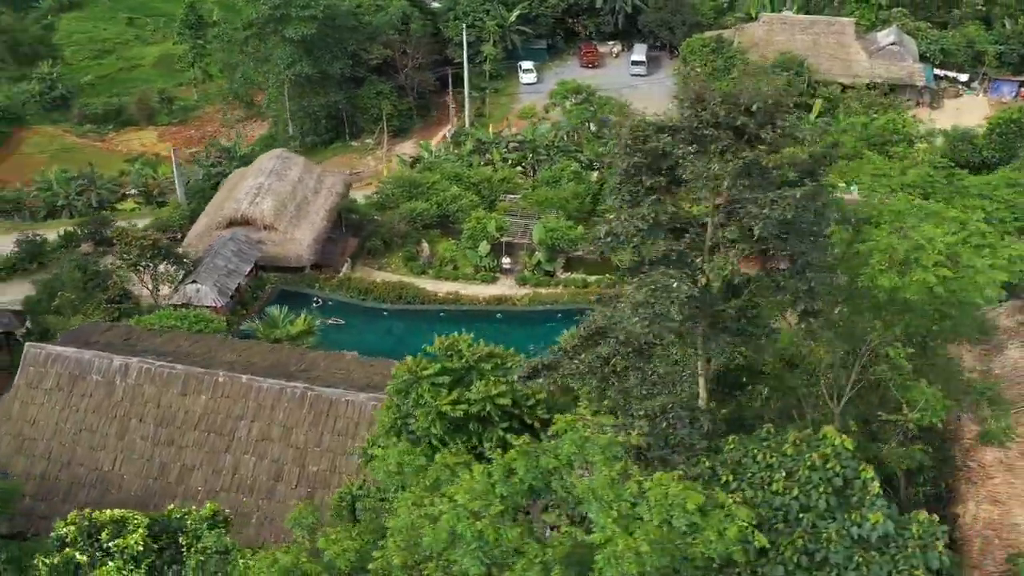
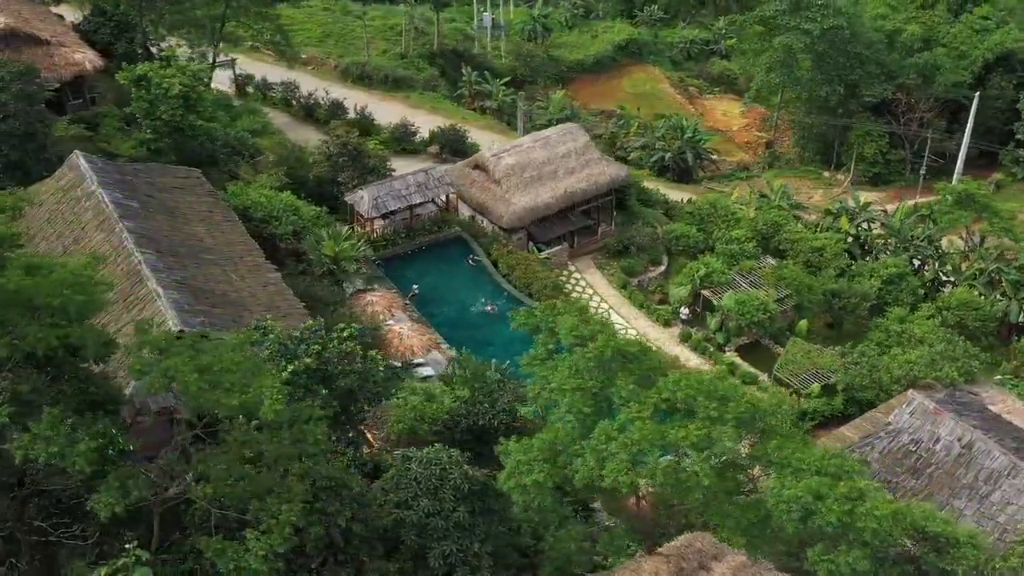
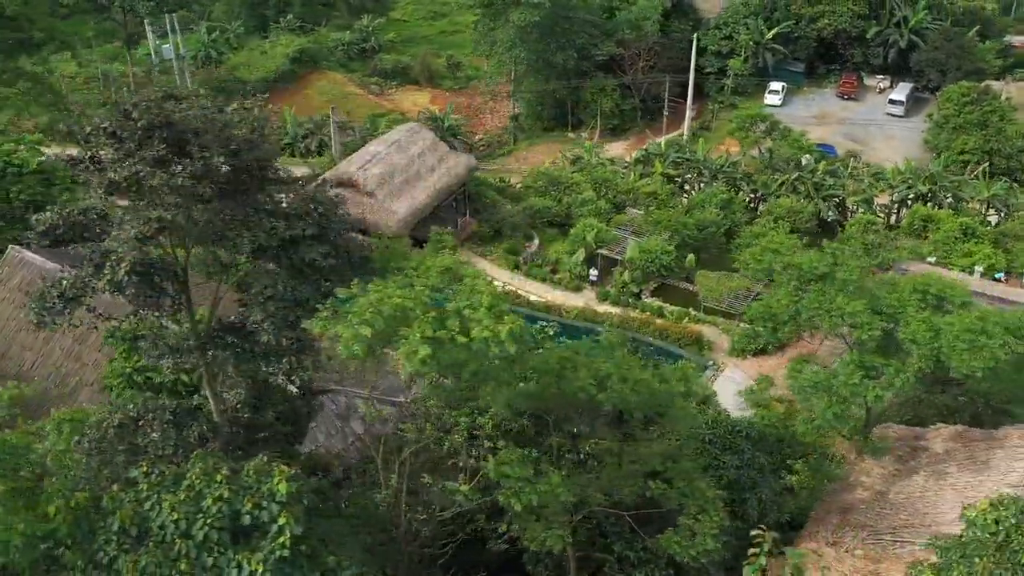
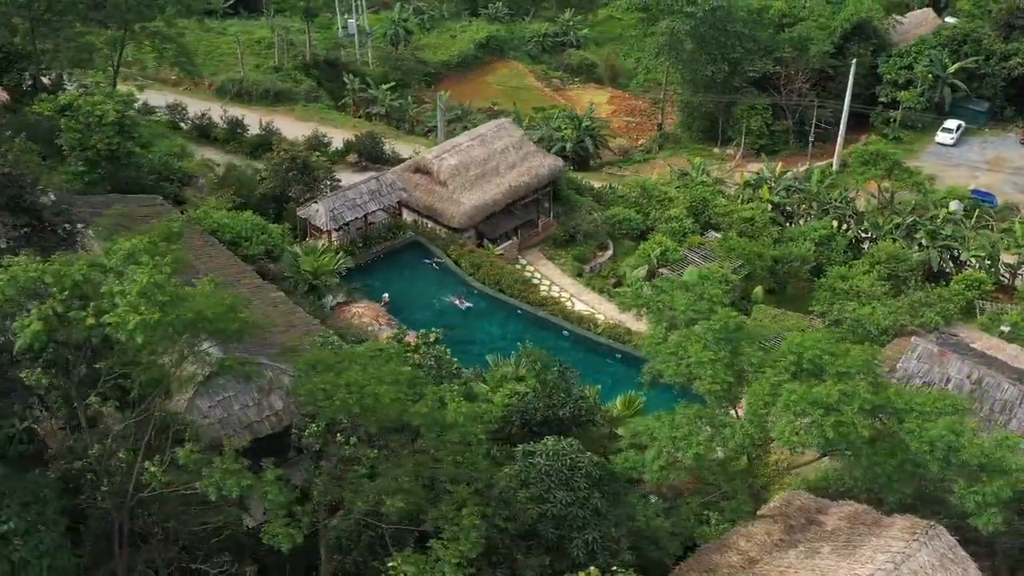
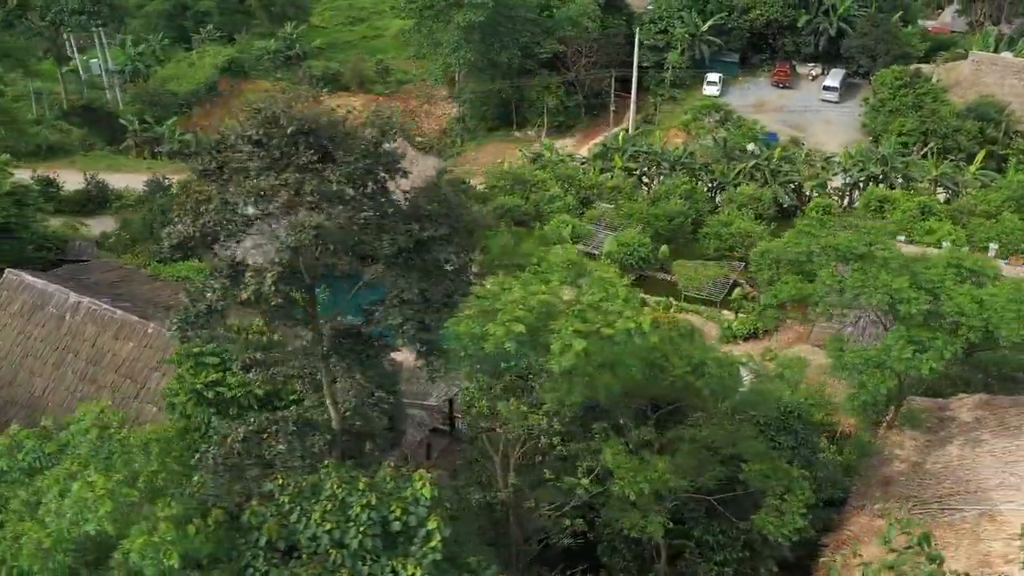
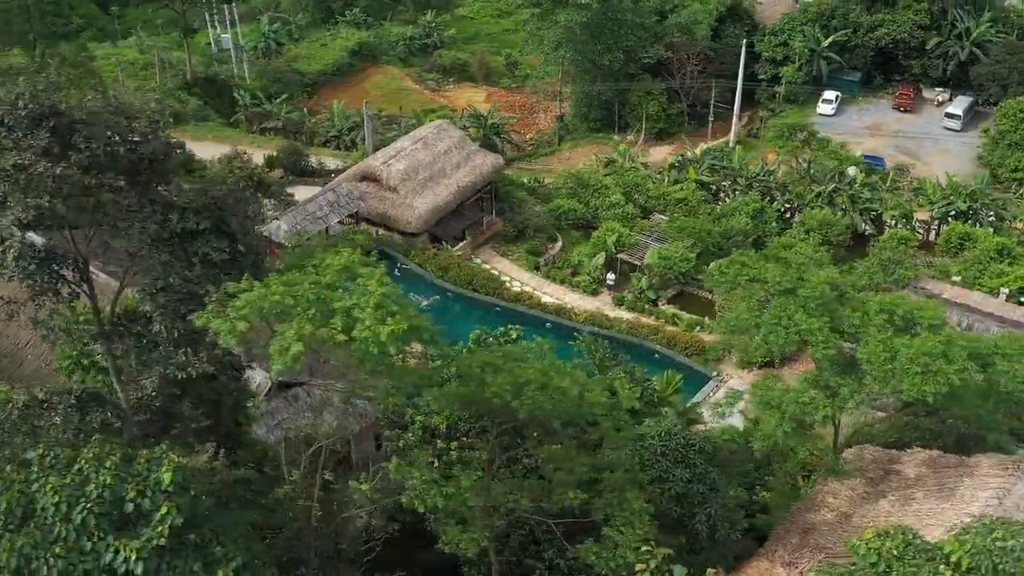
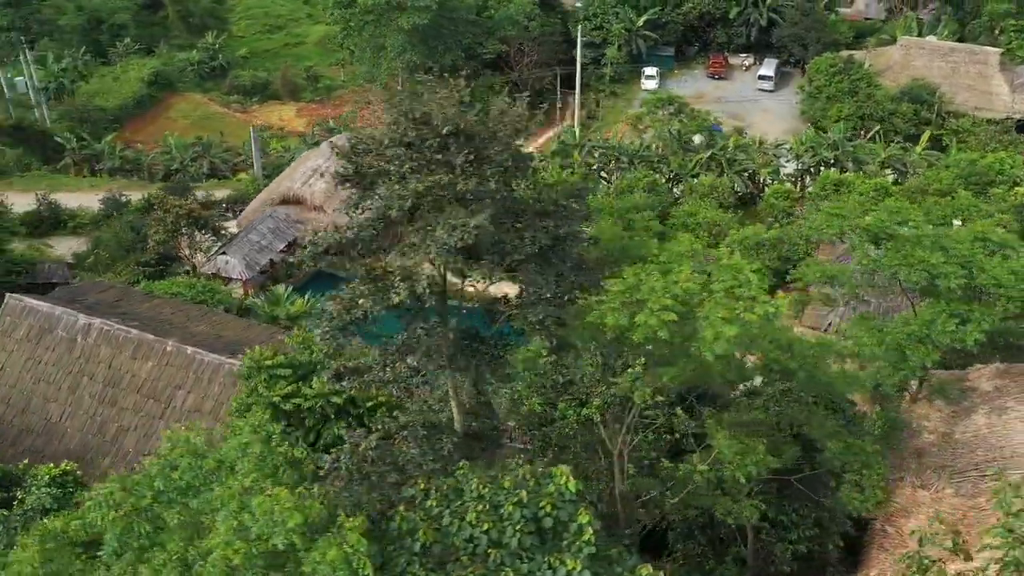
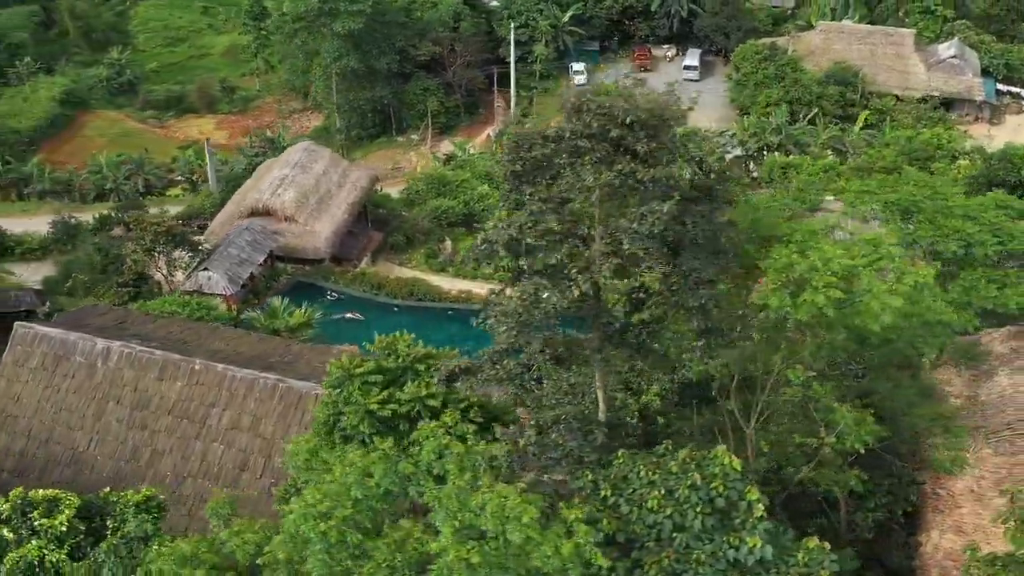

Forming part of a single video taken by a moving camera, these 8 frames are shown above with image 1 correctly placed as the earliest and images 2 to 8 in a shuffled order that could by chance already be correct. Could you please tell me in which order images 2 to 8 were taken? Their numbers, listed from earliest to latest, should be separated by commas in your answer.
8, 7, 5, 3, 6, 4, 2
